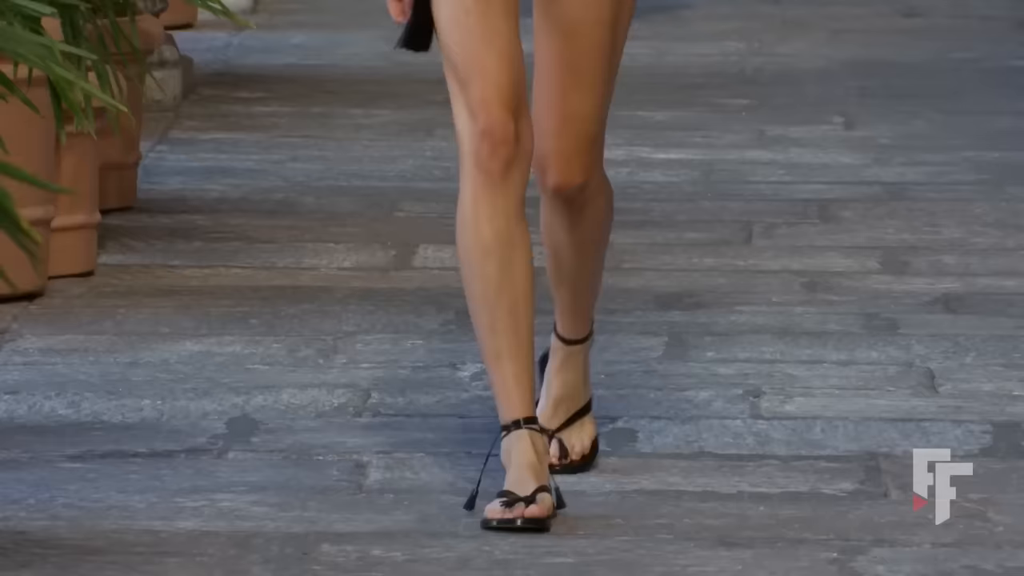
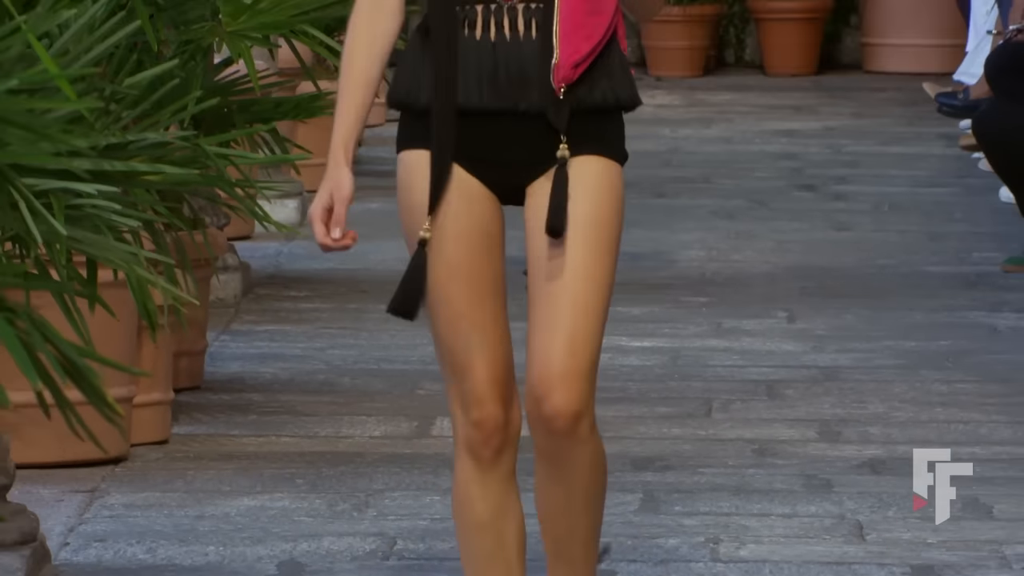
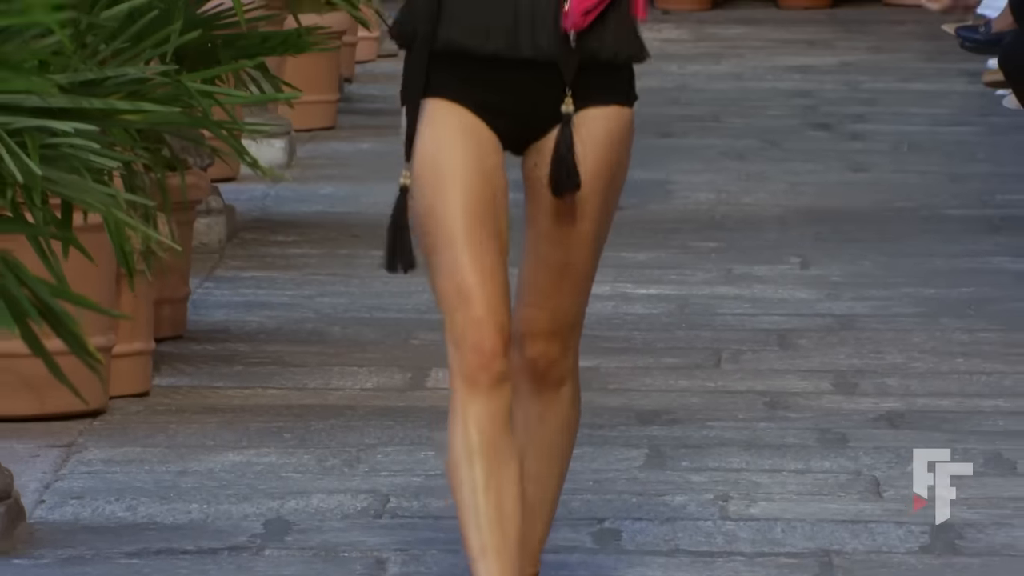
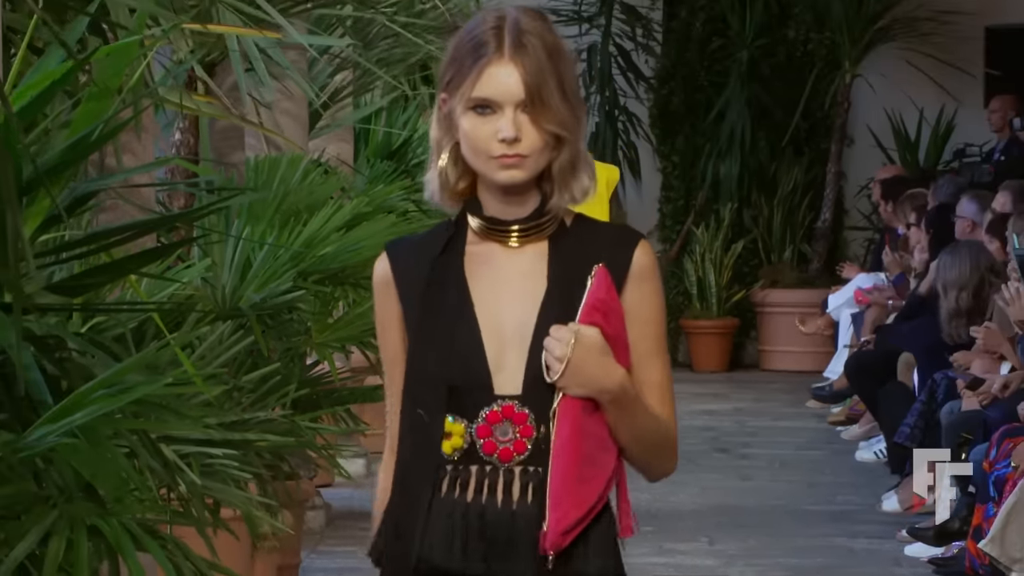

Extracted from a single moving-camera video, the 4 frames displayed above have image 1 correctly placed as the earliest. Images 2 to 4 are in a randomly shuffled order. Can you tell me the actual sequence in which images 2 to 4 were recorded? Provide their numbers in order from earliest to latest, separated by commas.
3, 2, 4
